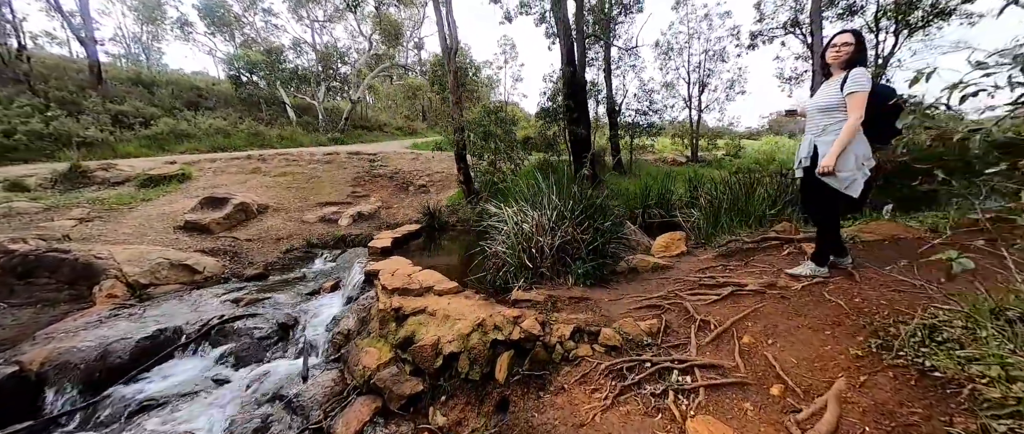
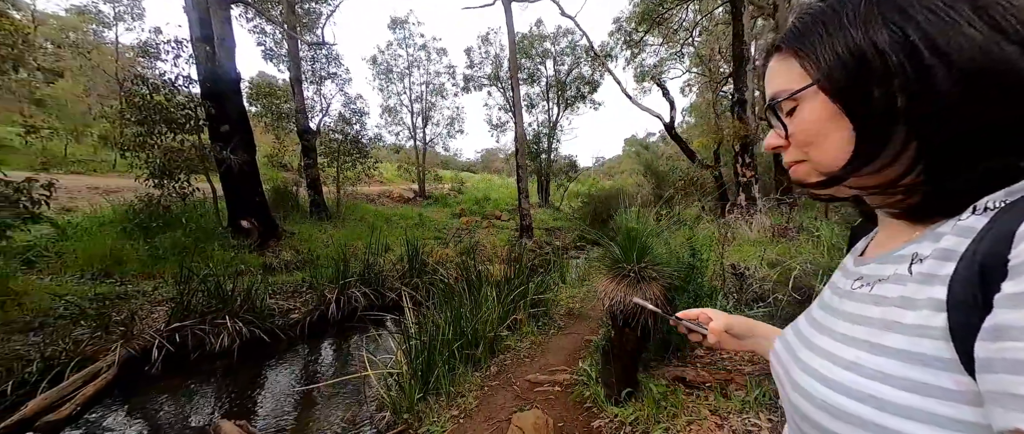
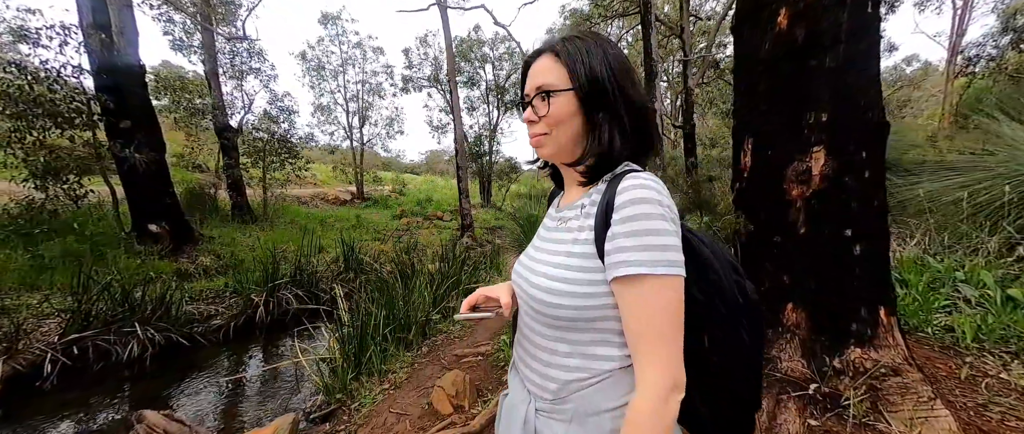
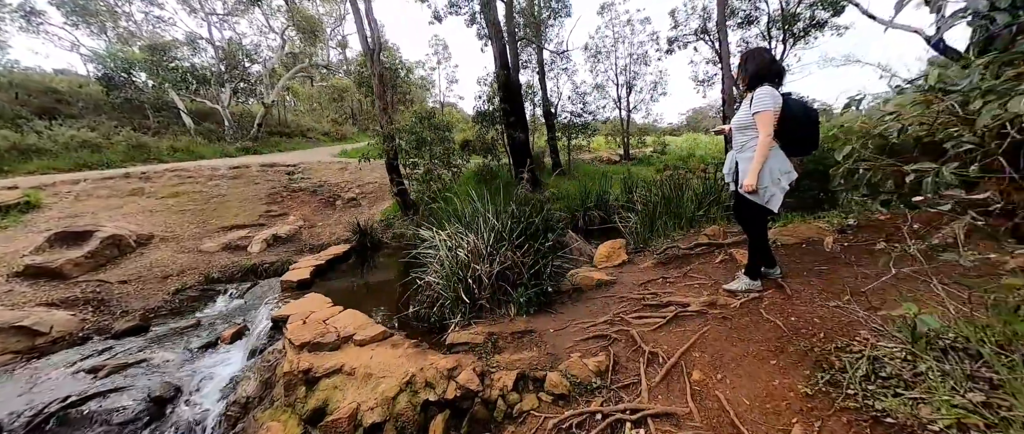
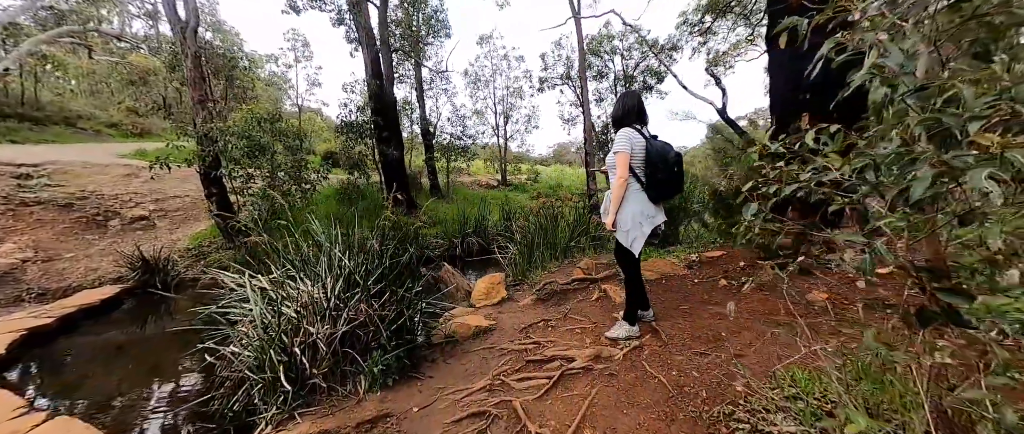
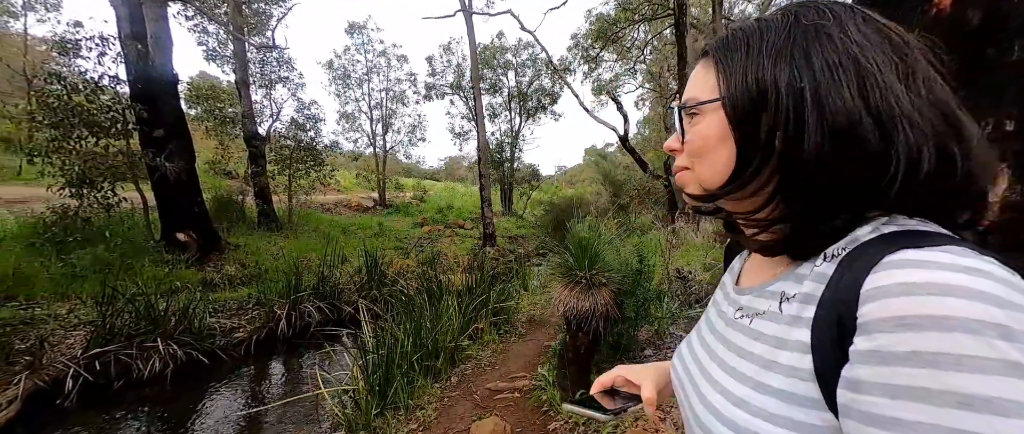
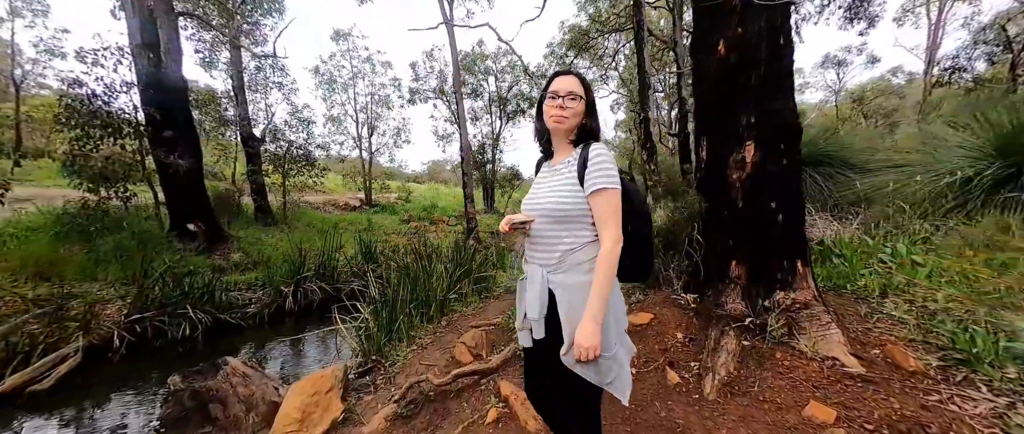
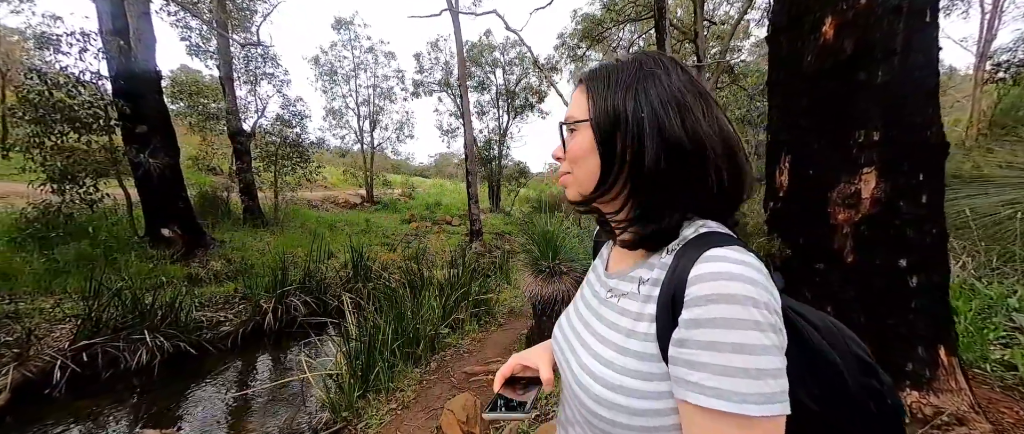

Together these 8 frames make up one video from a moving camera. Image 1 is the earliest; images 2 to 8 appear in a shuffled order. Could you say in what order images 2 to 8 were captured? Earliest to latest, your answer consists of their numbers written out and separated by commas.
4, 5, 7, 3, 8, 6, 2
